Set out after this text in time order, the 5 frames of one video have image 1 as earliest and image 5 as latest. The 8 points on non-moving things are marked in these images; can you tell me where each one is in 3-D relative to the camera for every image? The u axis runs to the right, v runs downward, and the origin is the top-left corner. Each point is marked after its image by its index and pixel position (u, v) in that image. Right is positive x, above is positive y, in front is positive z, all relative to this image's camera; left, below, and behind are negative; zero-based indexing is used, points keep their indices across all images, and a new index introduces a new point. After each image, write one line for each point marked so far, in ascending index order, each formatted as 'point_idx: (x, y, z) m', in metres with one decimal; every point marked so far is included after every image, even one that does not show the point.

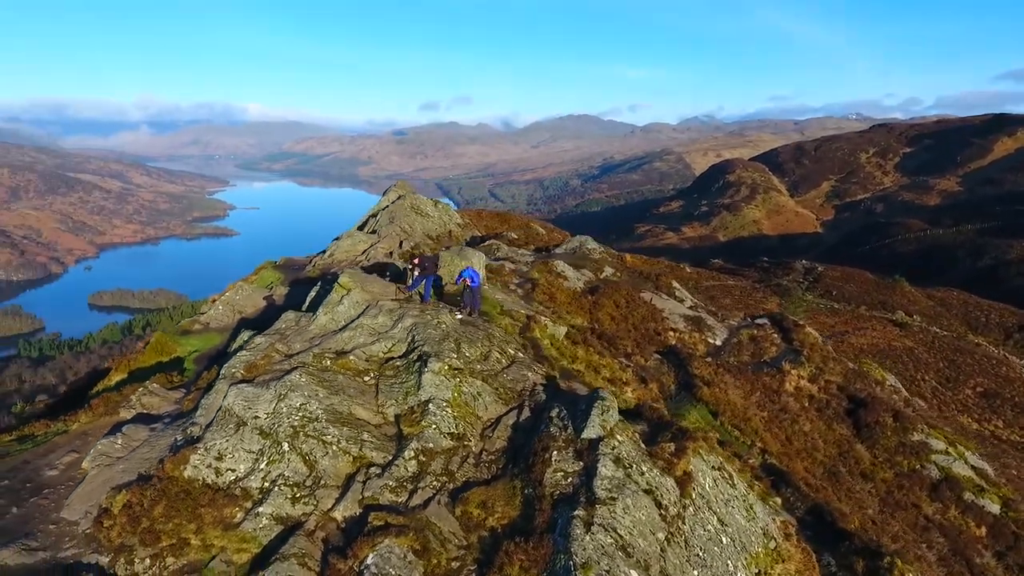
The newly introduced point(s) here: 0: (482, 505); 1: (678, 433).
0: (-0.8, -5.4, +15.4) m
1: (+4.5, -3.9, +17.0) m
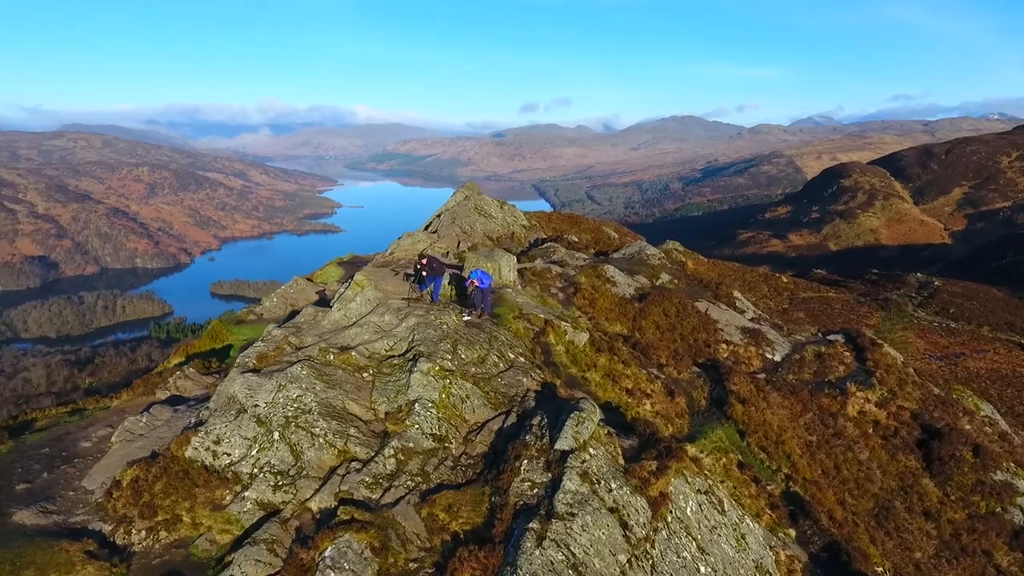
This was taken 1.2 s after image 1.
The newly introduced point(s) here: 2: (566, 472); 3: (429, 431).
0: (-1.6, -5.4, +15.4) m
1: (+3.9, -4.2, +16.1) m
2: (+1.2, -4.3, +14.7) m
3: (-2.3, -3.9, +17.2) m
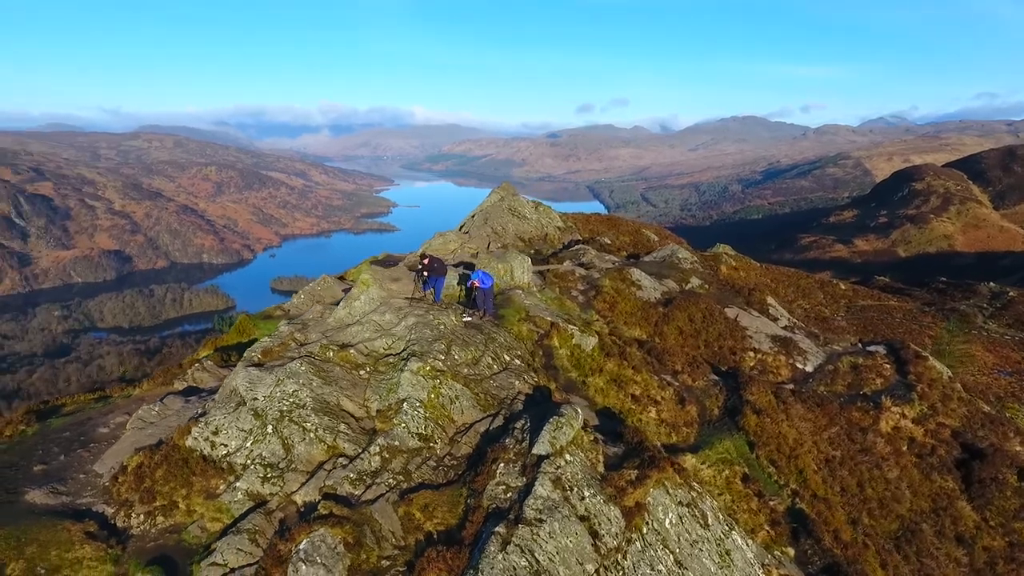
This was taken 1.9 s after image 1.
0: (-2.2, -5.4, +15.4) m
1: (+3.4, -4.3, +15.7) m
2: (+0.6, -4.4, +14.5) m
3: (-2.7, -3.9, +17.4) m
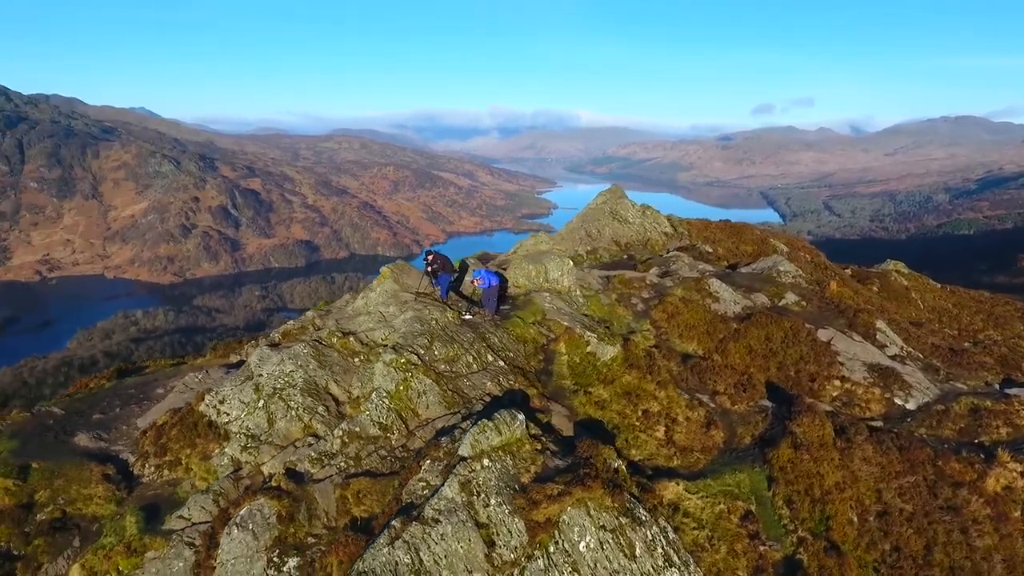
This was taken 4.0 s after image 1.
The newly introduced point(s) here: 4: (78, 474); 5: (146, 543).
0: (-3.9, -5.3, +15.9) m
1: (+1.6, -4.5, +14.9) m
2: (-1.4, -4.4, +14.4) m
3: (-3.9, -3.8, +18.0) m
4: (-13.1, -5.6, +18.9) m
5: (-9.6, -6.7, +16.3) m
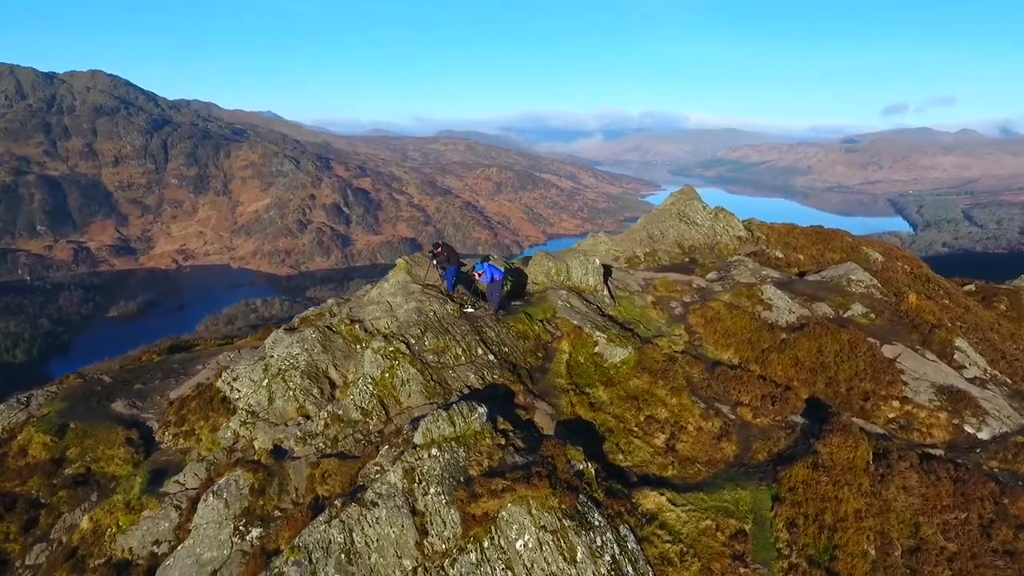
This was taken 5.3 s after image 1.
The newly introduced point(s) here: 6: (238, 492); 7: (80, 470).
0: (-4.9, -4.9, +16.5) m
1: (+0.4, -4.3, +14.5) m
2: (-2.7, -4.1, +14.5) m
3: (-4.5, -3.4, +18.5) m
4: (-13.5, -4.9, +20.9) m
5: (-10.5, -6.1, +17.8) m
6: (-7.2, -5.3, +16.4) m
7: (-13.6, -5.7, +19.7) m
